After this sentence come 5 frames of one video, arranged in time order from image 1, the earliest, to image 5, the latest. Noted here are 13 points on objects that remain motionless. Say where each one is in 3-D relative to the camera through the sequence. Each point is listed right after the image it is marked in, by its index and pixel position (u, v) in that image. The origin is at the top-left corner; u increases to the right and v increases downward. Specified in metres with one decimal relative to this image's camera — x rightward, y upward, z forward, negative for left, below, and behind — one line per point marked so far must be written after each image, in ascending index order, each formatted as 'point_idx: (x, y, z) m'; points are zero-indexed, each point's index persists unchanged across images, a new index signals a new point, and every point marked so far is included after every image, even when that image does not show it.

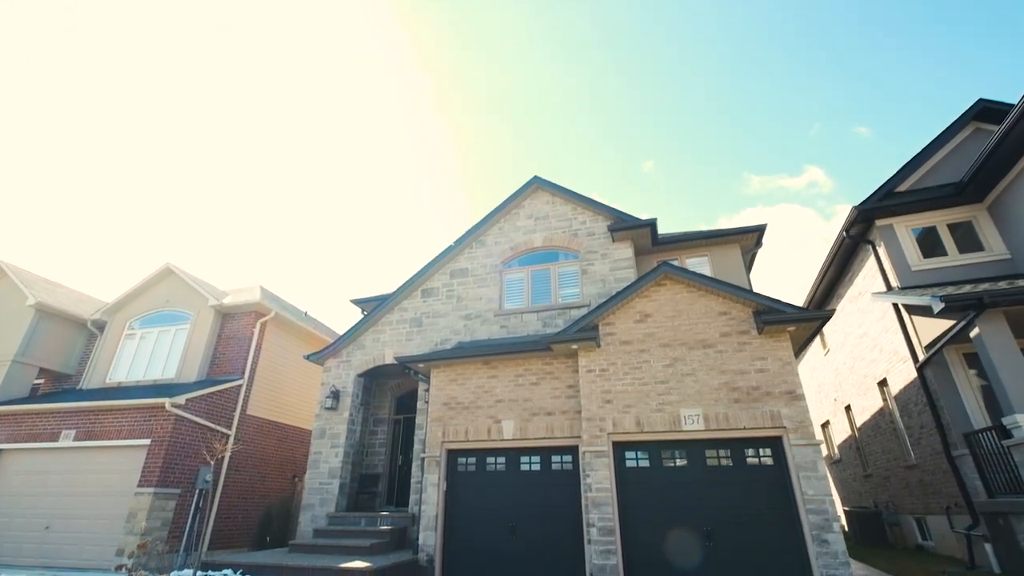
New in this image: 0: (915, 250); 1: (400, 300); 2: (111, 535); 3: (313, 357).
0: (+9.7, +0.9, +11.3) m
1: (-2.9, -0.3, +12.4) m
2: (-9.0, -5.5, +10.4) m
3: (-5.3, -1.8, +12.3) m
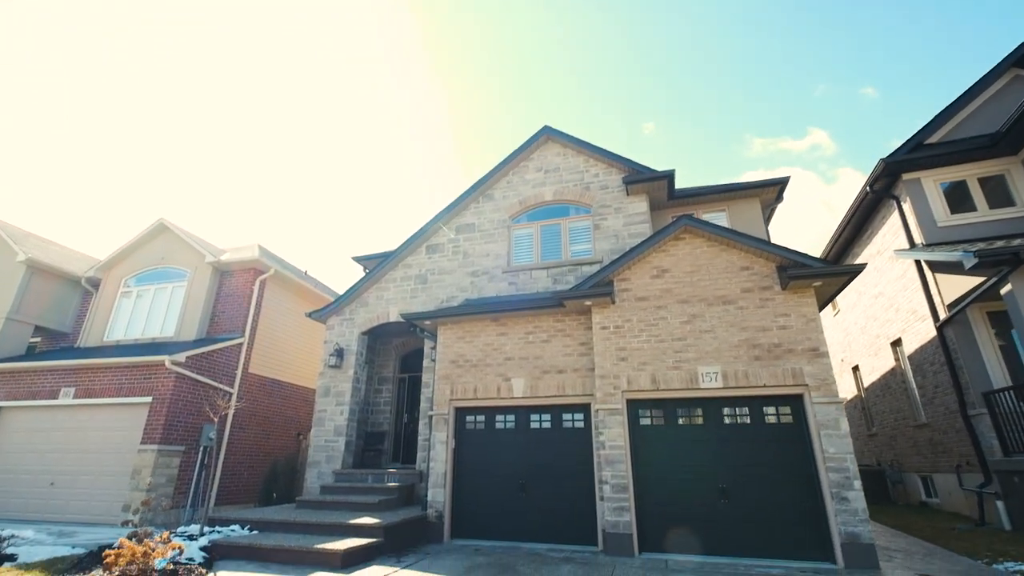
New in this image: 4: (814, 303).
0: (+9.9, +1.9, +10.8) m
1: (-2.7, +0.8, +12.0) m
2: (-8.8, -4.5, +10.4) m
3: (-5.1, -0.7, +12.0) m
4: (+5.0, -0.3, +7.8) m
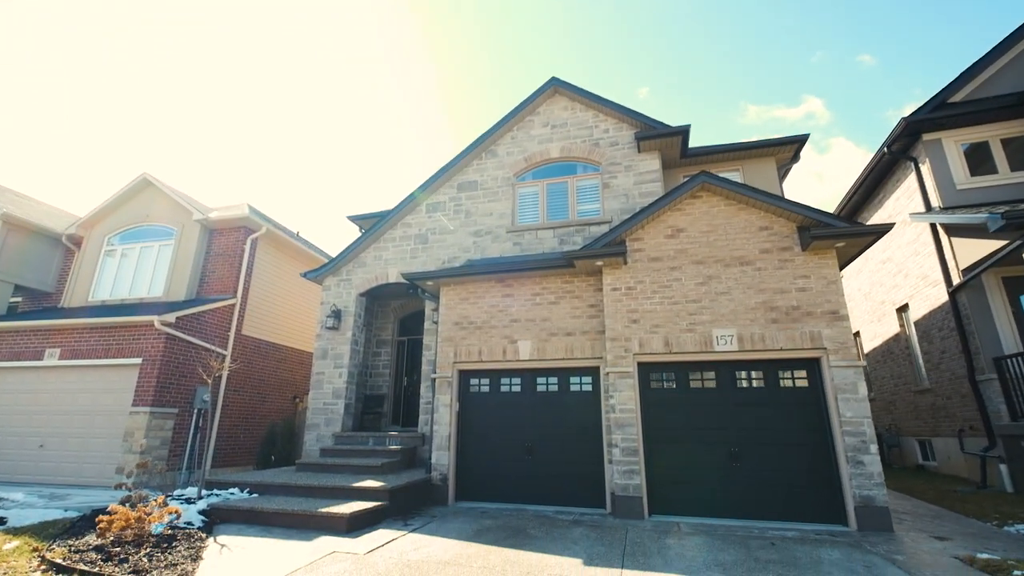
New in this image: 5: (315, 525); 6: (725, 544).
0: (+10.1, +2.7, +10.5) m
1: (-2.6, +1.8, +11.5) m
2: (-8.7, -3.6, +10.1) m
3: (-5.0, +0.3, +11.5) m
4: (+5.2, +0.4, +7.5) m
5: (-2.6, -3.1, +6.1) m
6: (+2.6, -3.1, +5.7) m
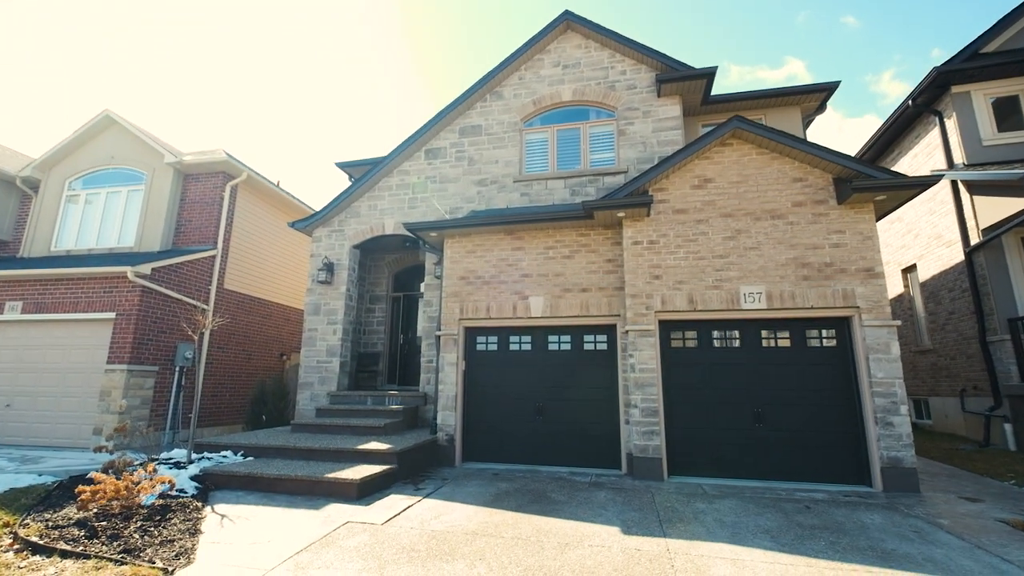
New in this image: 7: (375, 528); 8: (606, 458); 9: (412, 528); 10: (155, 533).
0: (+10.2, +3.6, +10.0) m
1: (-2.5, +2.9, +10.6) m
2: (-8.6, -2.5, +9.4) m
3: (-4.9, +1.4, +10.7) m
4: (+5.4, +1.0, +7.1) m
5: (-2.3, -2.4, +5.6) m
6: (+2.9, -2.6, +5.4) m
7: (-1.3, -2.3, +4.5) m
8: (+1.6, -2.8, +7.7) m
9: (-1.0, -2.3, +4.6) m
10: (-3.1, -2.2, +4.1) m
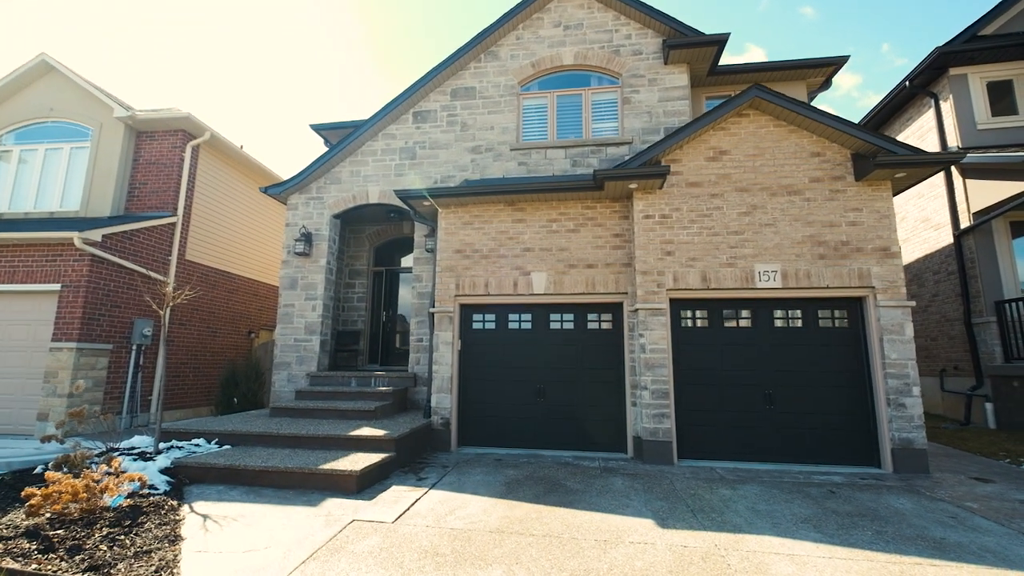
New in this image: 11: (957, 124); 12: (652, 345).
0: (+10.2, +3.9, +10.1) m
1: (-2.6, +3.4, +9.7) m
2: (-8.7, -1.9, +8.4) m
3: (-5.0, +2.0, +9.7) m
4: (+5.6, +1.3, +6.9) m
5: (-2.1, -2.1, +5.0) m
6: (+3.1, -2.3, +5.2) m
7: (-1.1, -2.1, +4.0) m
8: (+1.6, -2.4, +7.4) m
9: (-0.7, -2.1, +4.1) m
10: (-2.8, -1.9, +3.4) m
11: (+9.6, +3.5, +10.0) m
12: (+2.1, -0.8, +7.0) m
